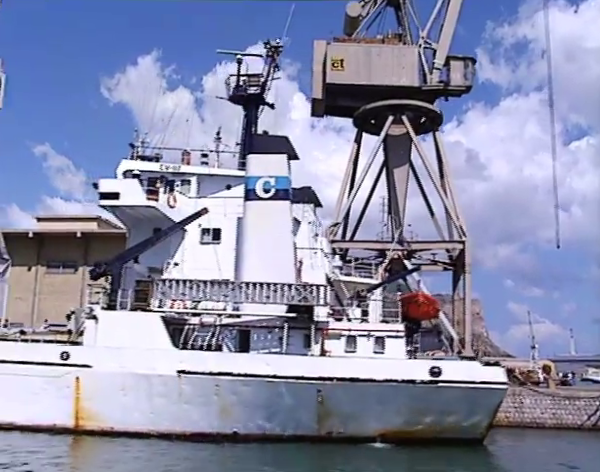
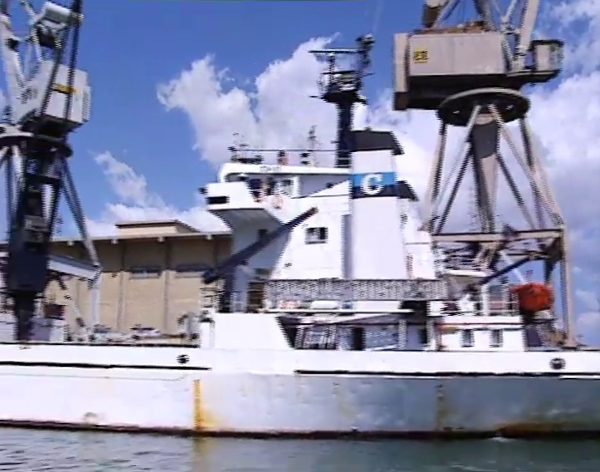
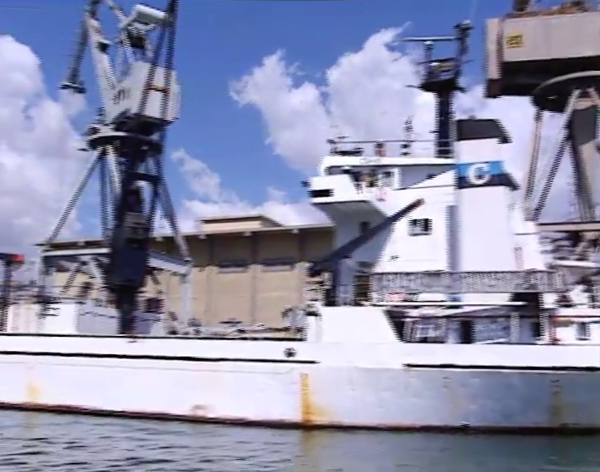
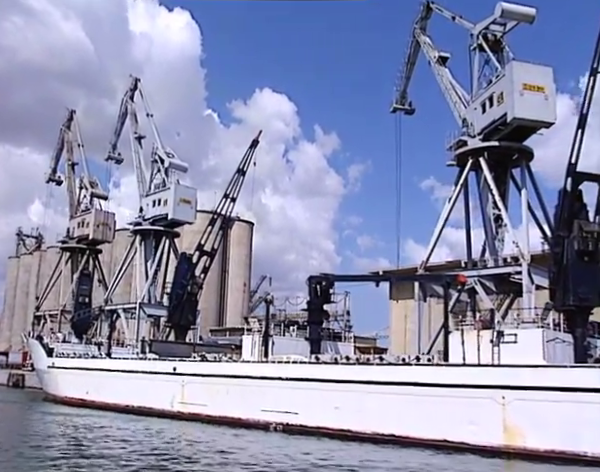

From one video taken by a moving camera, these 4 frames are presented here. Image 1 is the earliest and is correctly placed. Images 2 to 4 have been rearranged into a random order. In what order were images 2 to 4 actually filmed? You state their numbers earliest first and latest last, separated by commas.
2, 3, 4
